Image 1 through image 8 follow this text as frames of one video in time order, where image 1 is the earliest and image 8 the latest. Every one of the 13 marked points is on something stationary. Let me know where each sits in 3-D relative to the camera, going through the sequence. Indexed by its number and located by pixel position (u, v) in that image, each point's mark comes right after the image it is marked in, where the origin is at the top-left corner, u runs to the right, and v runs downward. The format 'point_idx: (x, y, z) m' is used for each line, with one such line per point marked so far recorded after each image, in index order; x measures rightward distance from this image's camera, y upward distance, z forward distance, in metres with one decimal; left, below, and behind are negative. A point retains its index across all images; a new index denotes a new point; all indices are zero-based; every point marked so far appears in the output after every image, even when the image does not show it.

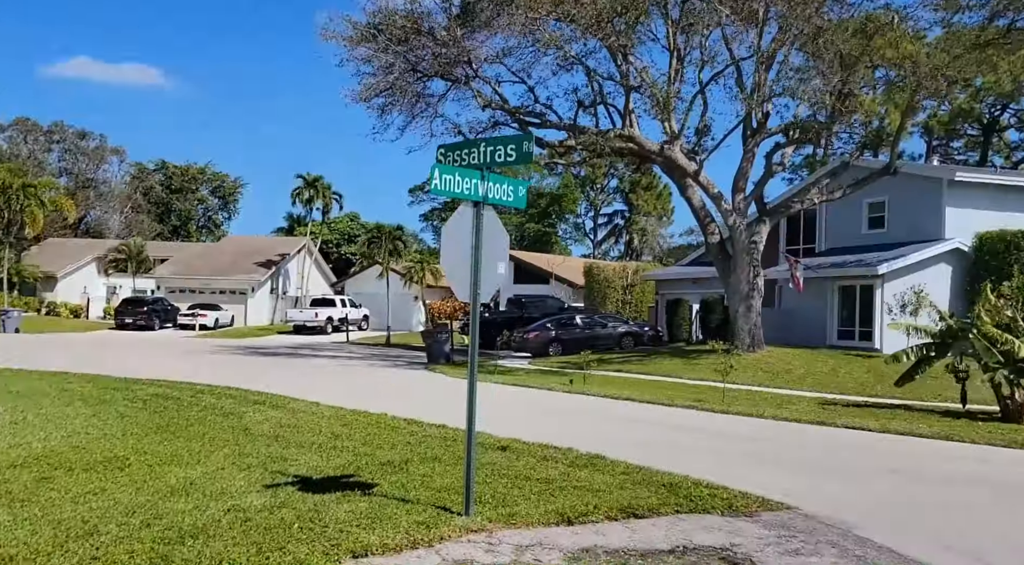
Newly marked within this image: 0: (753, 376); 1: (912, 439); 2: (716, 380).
0: (+5.3, -2.2, +20.5) m
1: (+5.0, -2.0, +11.2) m
2: (+4.3, -2.2, +19.5) m
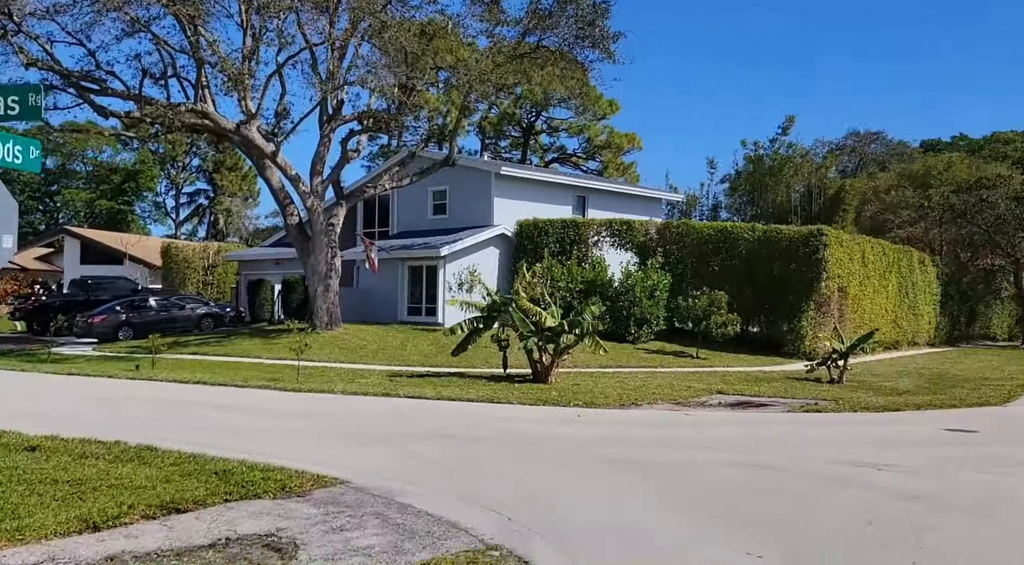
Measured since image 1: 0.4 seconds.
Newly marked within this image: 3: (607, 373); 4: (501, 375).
0: (-4.5, -1.7, +21.0) m
1: (-0.7, -1.8, +12.5) m
2: (-5.1, -1.7, +19.7) m
3: (+2.1, -2.0, +19.3) m
4: (-0.3, -2.0, +18.8) m
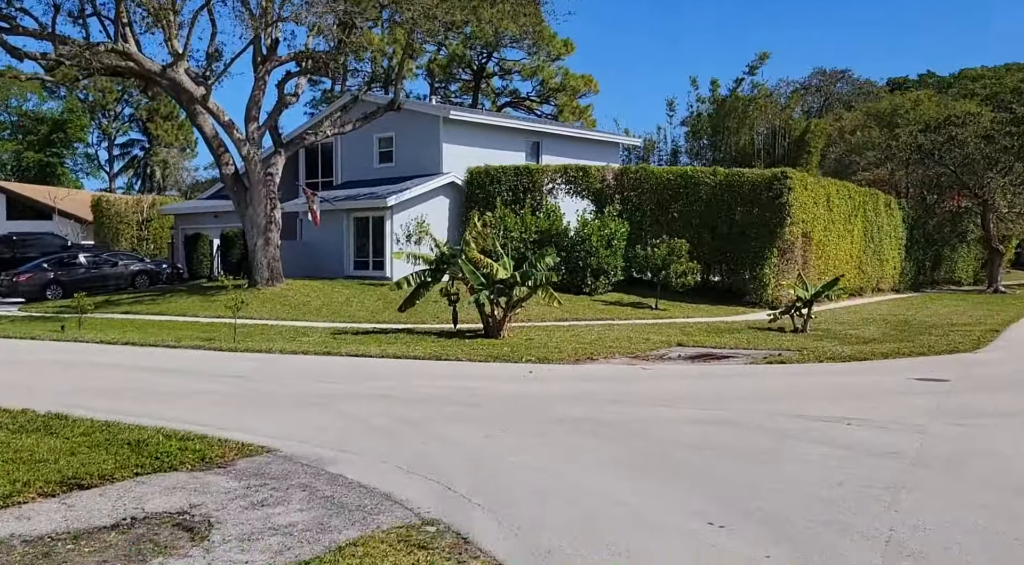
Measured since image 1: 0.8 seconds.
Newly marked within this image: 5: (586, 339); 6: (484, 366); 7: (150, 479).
0: (-5.6, -0.6, +20.2) m
1: (-1.4, -1.1, +11.9) m
2: (-6.1, -0.8, +18.8) m
3: (+1.1, -0.9, +18.8) m
4: (-1.2, -1.0, +18.2) m
5: (+1.4, -1.1, +16.4) m
6: (-0.3, -1.2, +11.8) m
7: (-2.3, -1.3, +5.7) m
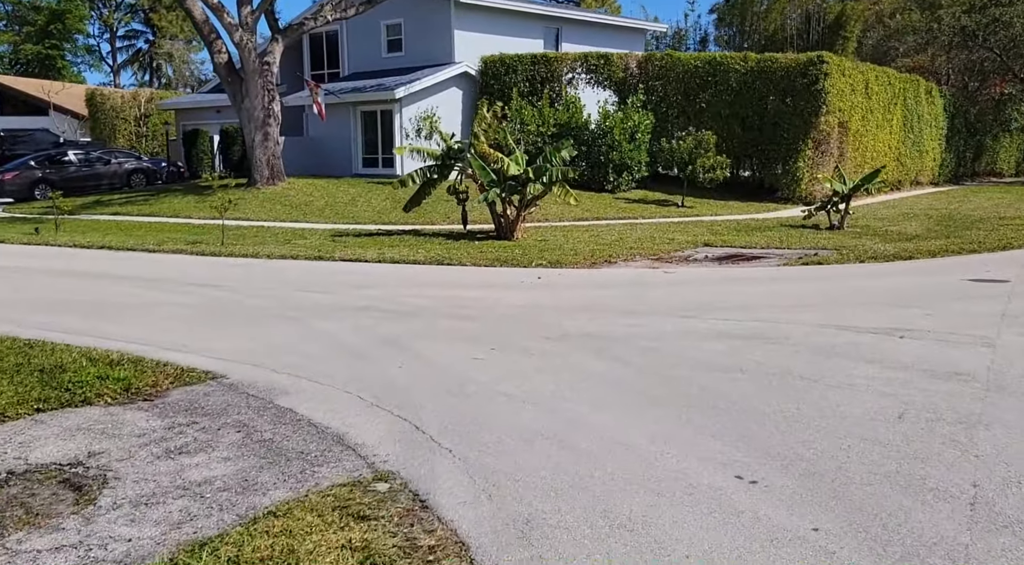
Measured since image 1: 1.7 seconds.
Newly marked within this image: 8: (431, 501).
0: (-5.3, +1.5, +19.1) m
1: (-1.3, +0.1, +10.8) m
2: (-5.8, +1.3, +17.8) m
3: (+1.4, +1.1, +17.5) m
4: (-1.0, +1.0, +17.0) m
5: (+1.6, +0.7, +15.2) m
6: (-0.3, +0.1, +10.7) m
7: (-2.4, -0.7, +4.7) m
8: (-0.3, -0.9, +3.7) m
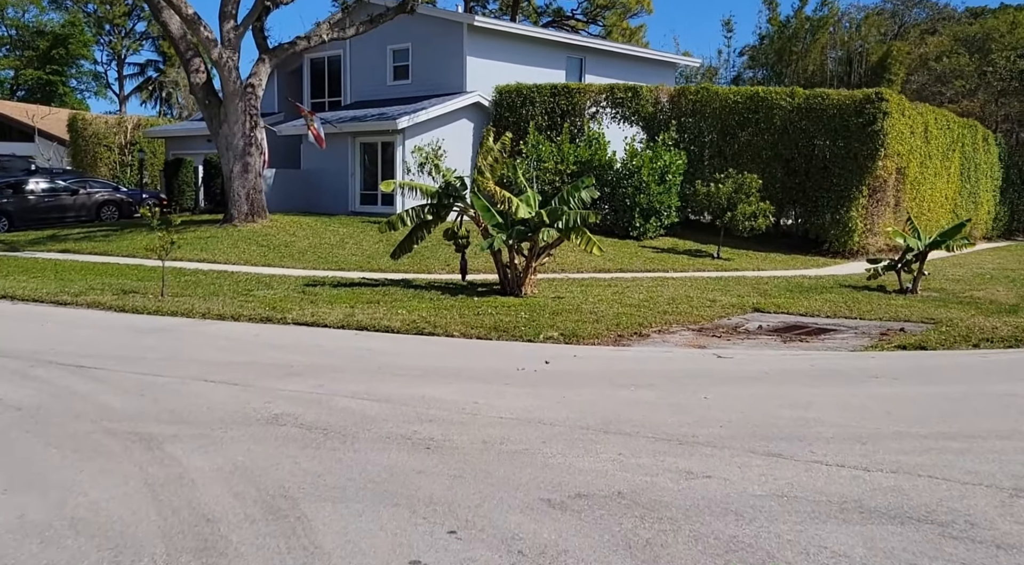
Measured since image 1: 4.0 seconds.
0: (-5.1, +0.6, +16.4) m
1: (-1.3, -0.6, +8.0) m
2: (-5.7, +0.3, +15.1) m
3: (+1.5, +0.1, +14.8) m
4: (-0.8, 0.0, +14.2) m
5: (+1.7, -0.3, +12.4) m
6: (-0.3, -0.7, +7.9) m
7: (-2.6, -1.1, +1.9) m
8: (-0.5, -1.3, +0.8) m
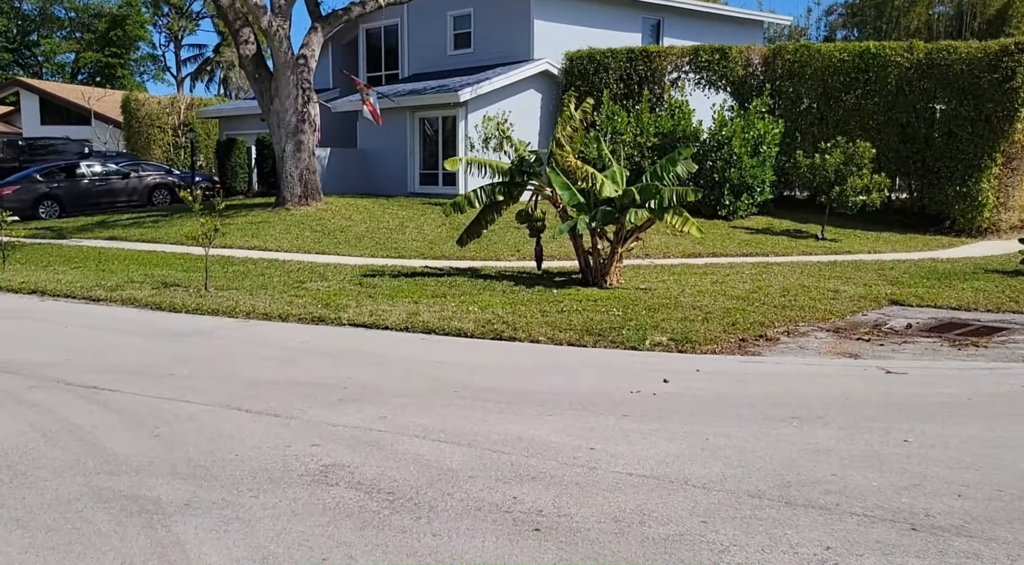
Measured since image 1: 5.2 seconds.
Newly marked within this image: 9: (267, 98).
0: (-3.8, +0.7, +15.1) m
1: (-0.6, -0.6, +6.5) m
2: (-4.4, +0.5, +13.9) m
3: (+2.7, +0.3, +13.0) m
4: (+0.3, +0.2, +12.7) m
5: (+2.7, -0.1, +10.6) m
6: (+0.5, -0.6, +6.3) m
7: (-2.2, -1.2, +0.5) m
8: (-0.2, -1.5, -0.7) m
9: (-4.7, +3.6, +17.2) m
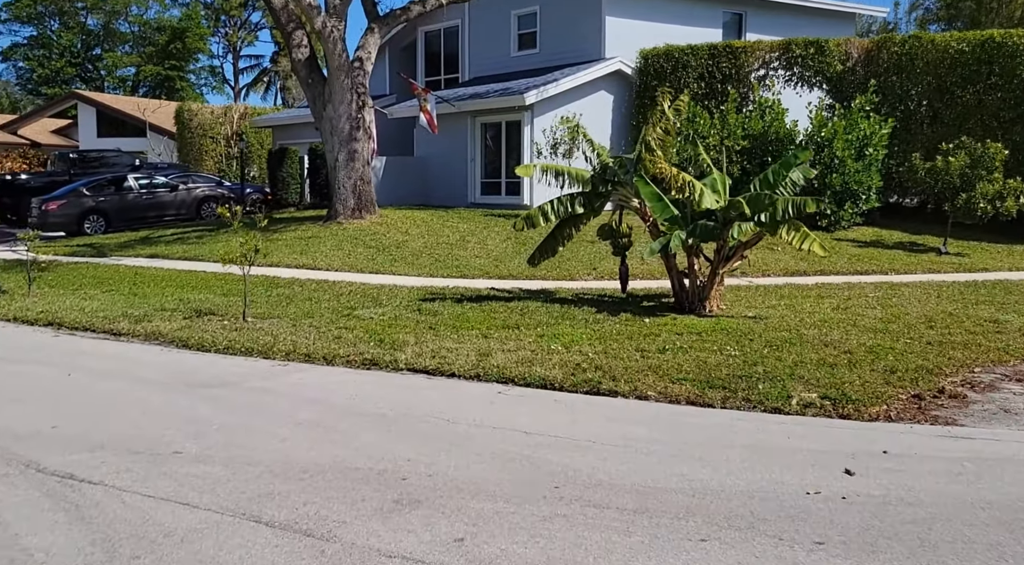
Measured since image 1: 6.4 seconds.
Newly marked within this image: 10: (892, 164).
0: (-2.6, +0.4, +13.7) m
1: (+0.1, -0.8, +4.8) m
2: (-3.3, +0.2, +12.4) m
3: (+3.7, -0.1, +11.2) m
4: (+1.3, -0.2, +10.9) m
5: (+3.6, -0.4, +8.8) m
6: (+1.1, -0.9, +4.6) m
7: (-1.9, -1.5, -1.0) m
8: (0.0, -1.7, -2.4) m
9: (-3.5, +3.2, +15.8) m
10: (+6.7, +2.1, +15.6) m
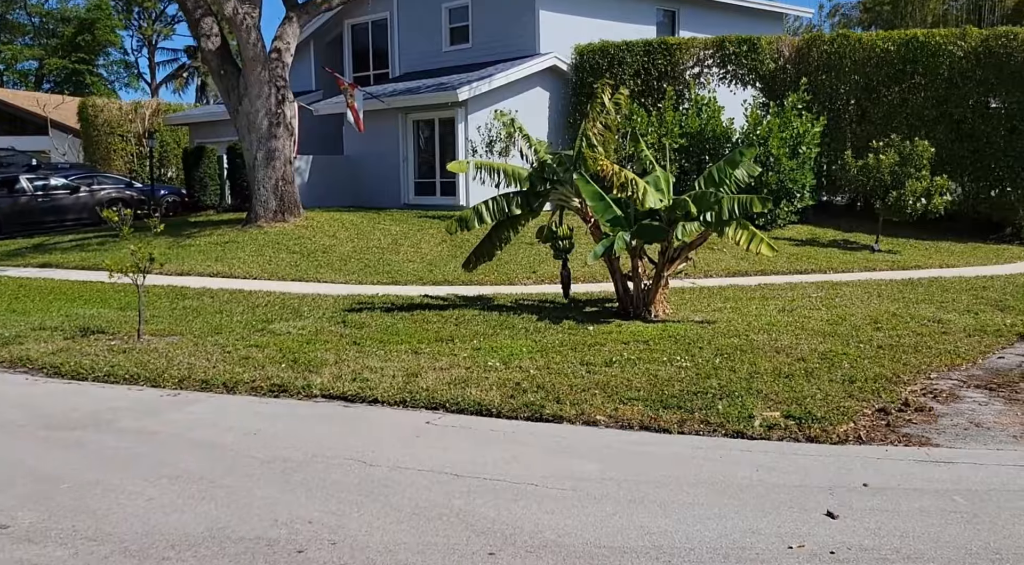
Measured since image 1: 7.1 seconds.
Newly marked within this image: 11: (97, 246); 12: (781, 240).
0: (-3.6, +0.3, +12.7) m
1: (-0.3, -0.9, +4.1) m
2: (-4.2, 0.0, +11.4) m
3: (+2.9, -0.1, +10.6) m
4: (+0.6, -0.2, +10.3) m
5: (+3.0, -0.4, +8.2) m
6: (+0.8, -1.0, +3.9) m
7: (-1.8, -1.6, -1.9) m
8: (+0.2, -1.7, -3.1) m
9: (-4.6, +3.1, +14.8) m
10: (+5.5, +2.1, +15.3) m
11: (-6.9, +0.6, +15.0) m
12: (+4.2, +0.6, +13.6) m
